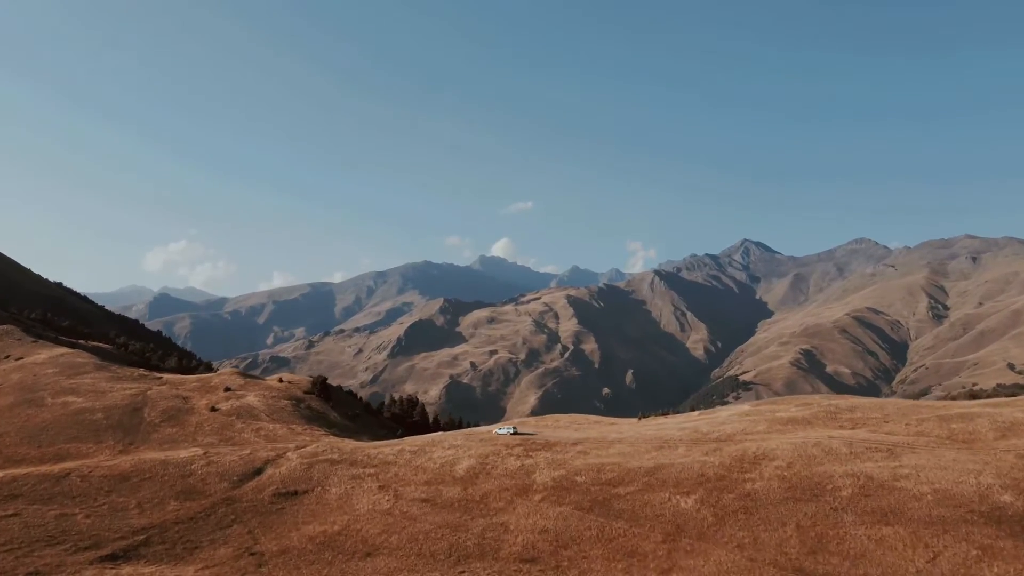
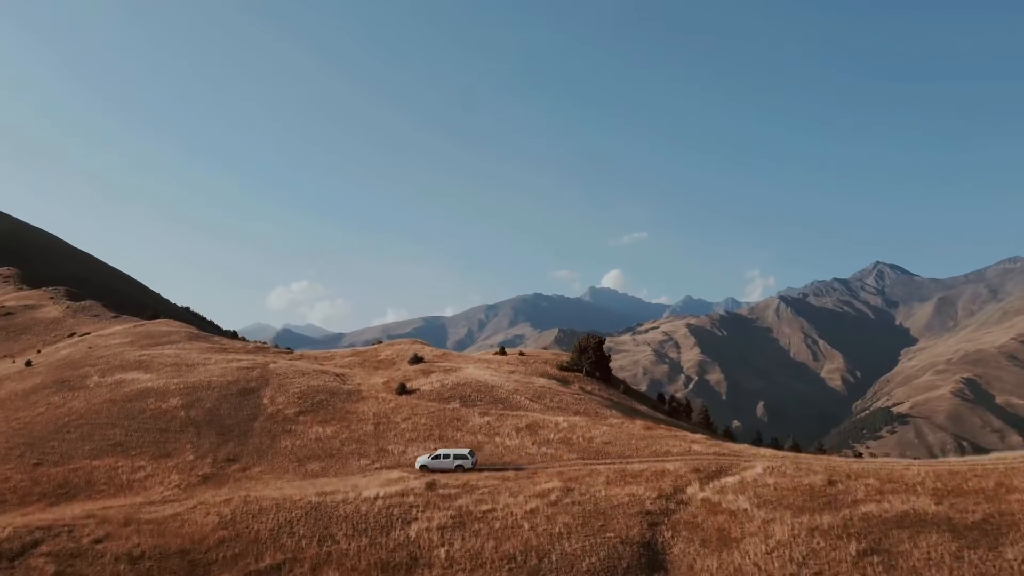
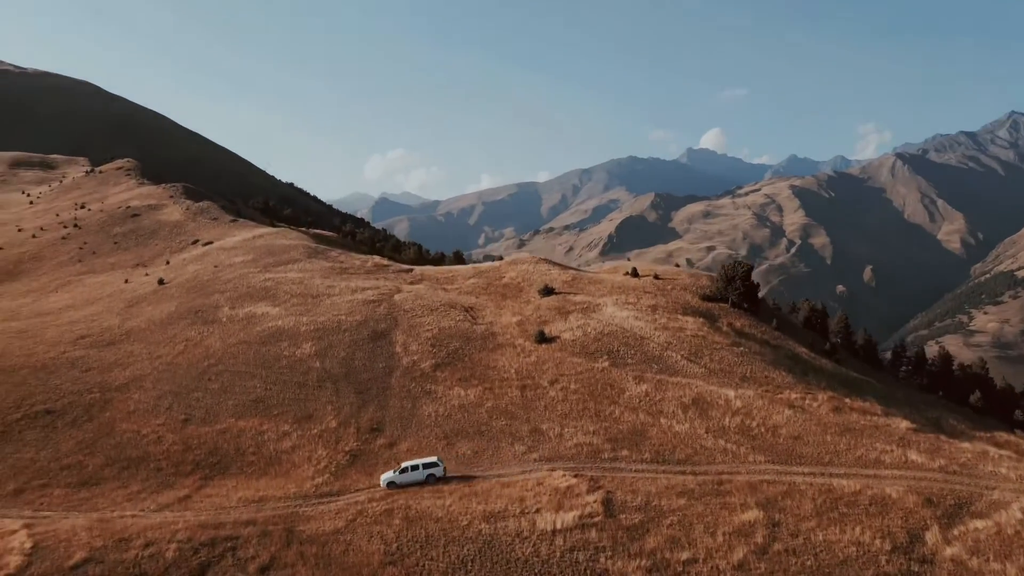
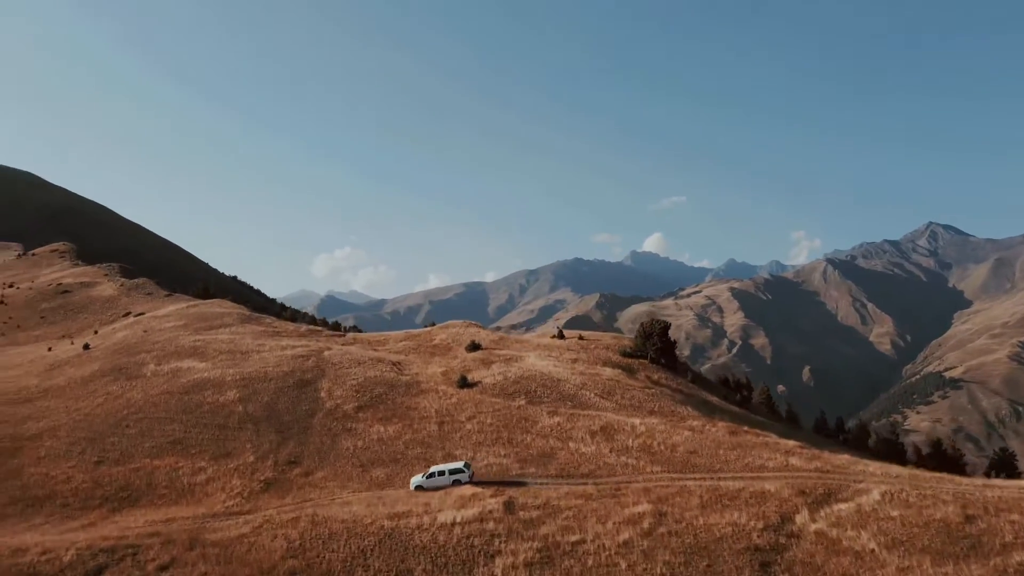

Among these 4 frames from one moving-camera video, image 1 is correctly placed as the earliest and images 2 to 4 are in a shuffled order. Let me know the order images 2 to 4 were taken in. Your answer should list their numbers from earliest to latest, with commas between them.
2, 4, 3
